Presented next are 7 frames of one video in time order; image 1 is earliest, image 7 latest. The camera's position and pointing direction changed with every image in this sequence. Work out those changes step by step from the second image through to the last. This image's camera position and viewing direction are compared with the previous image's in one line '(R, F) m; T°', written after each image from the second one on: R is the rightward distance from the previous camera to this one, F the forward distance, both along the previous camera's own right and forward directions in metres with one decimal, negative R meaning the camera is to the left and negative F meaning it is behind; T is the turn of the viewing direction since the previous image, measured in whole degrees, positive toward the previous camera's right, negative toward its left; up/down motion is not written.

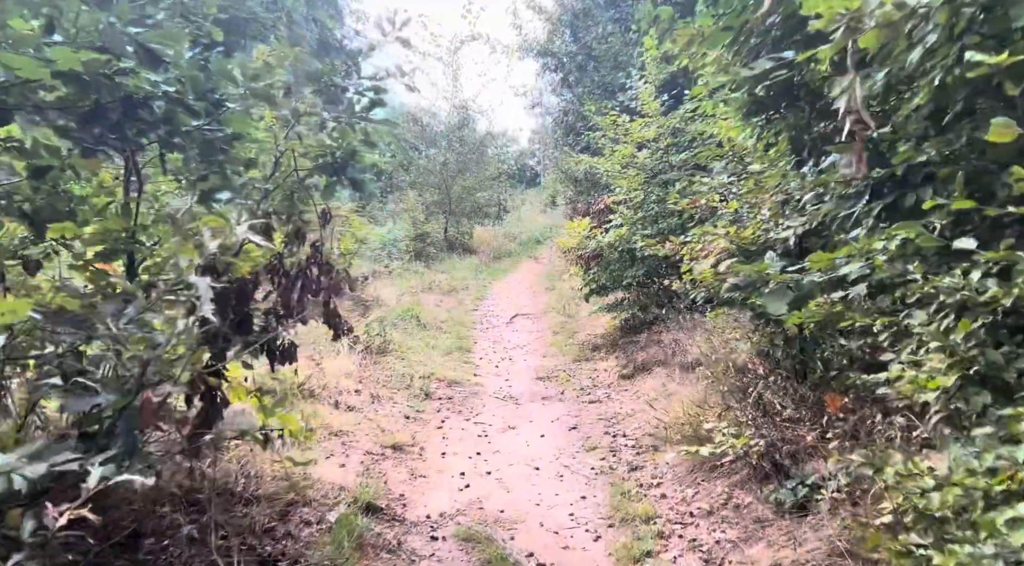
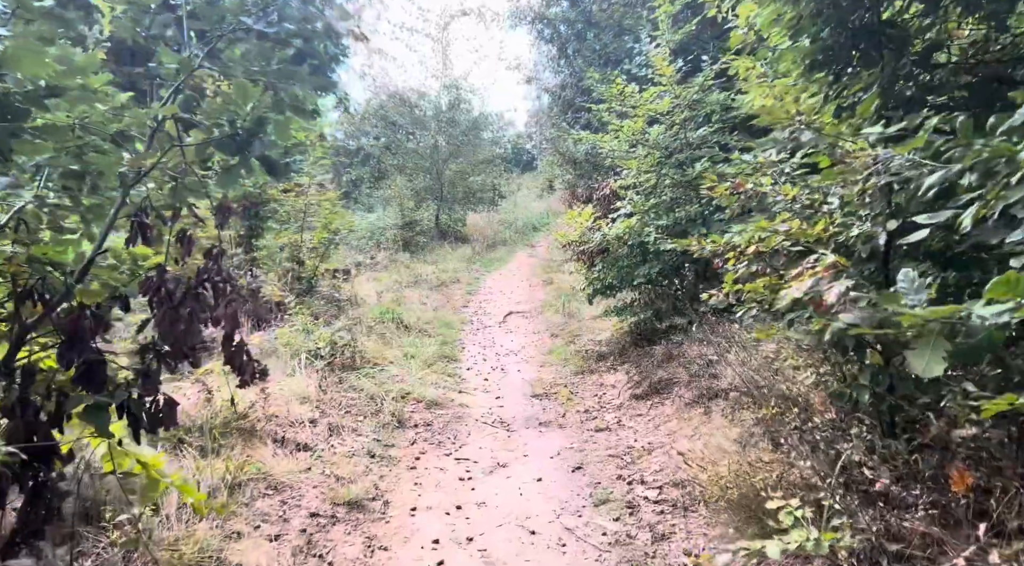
(+0.1, +1.3) m; 0°
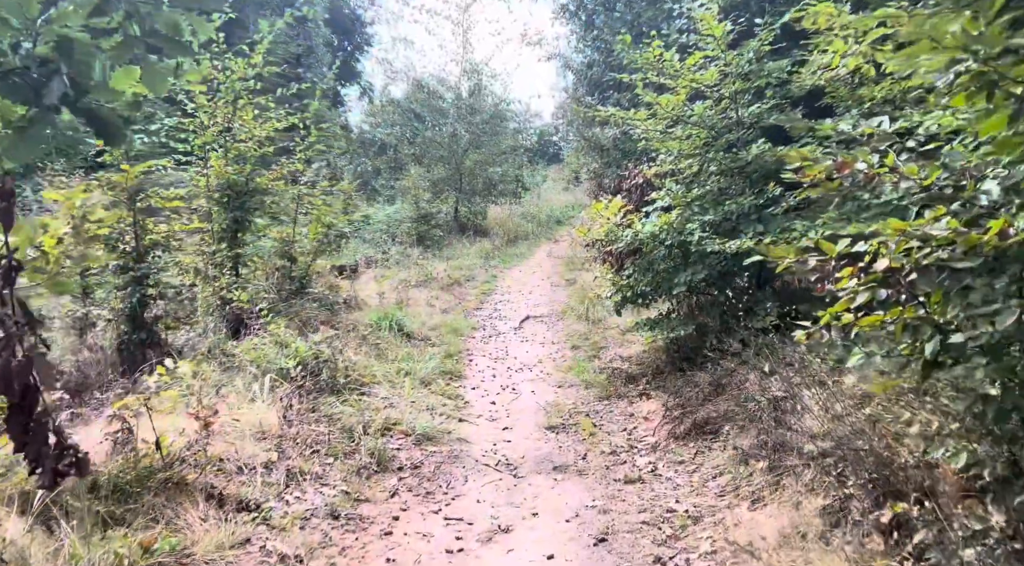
(+0.1, +1.3) m; -2°
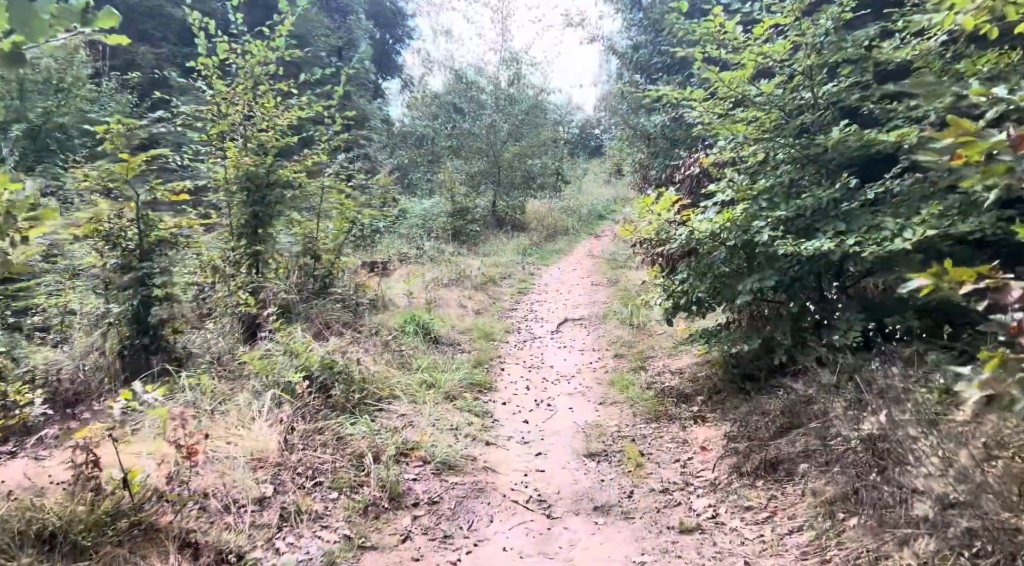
(0.0, +0.8) m; -3°
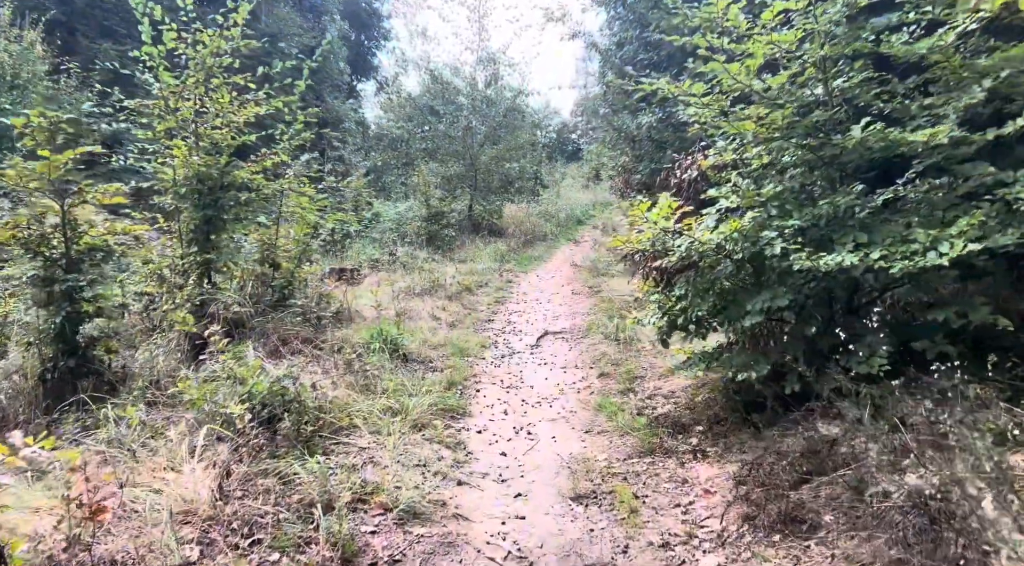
(0.0, +0.7) m; +2°
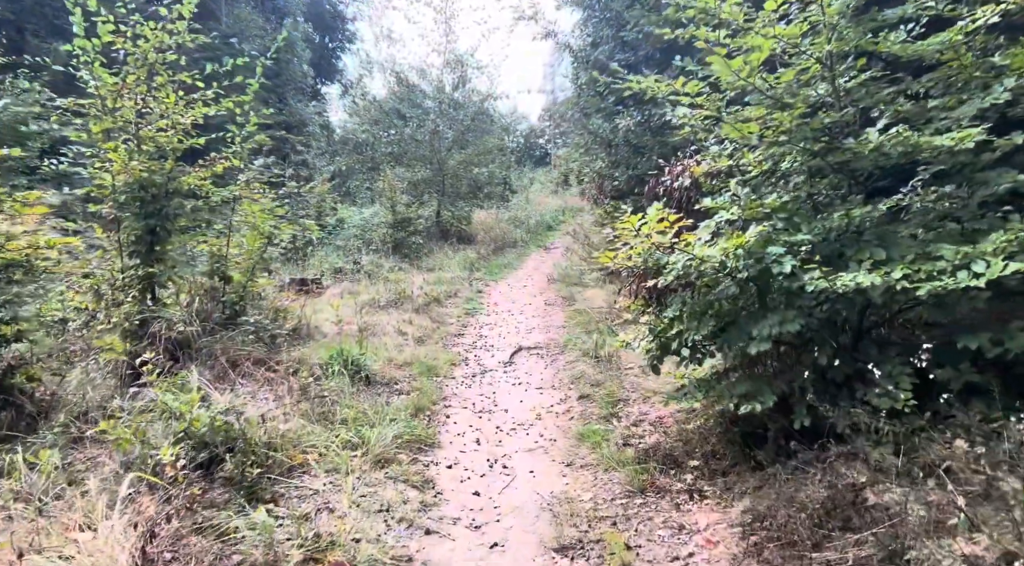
(0.0, +0.5) m; +2°
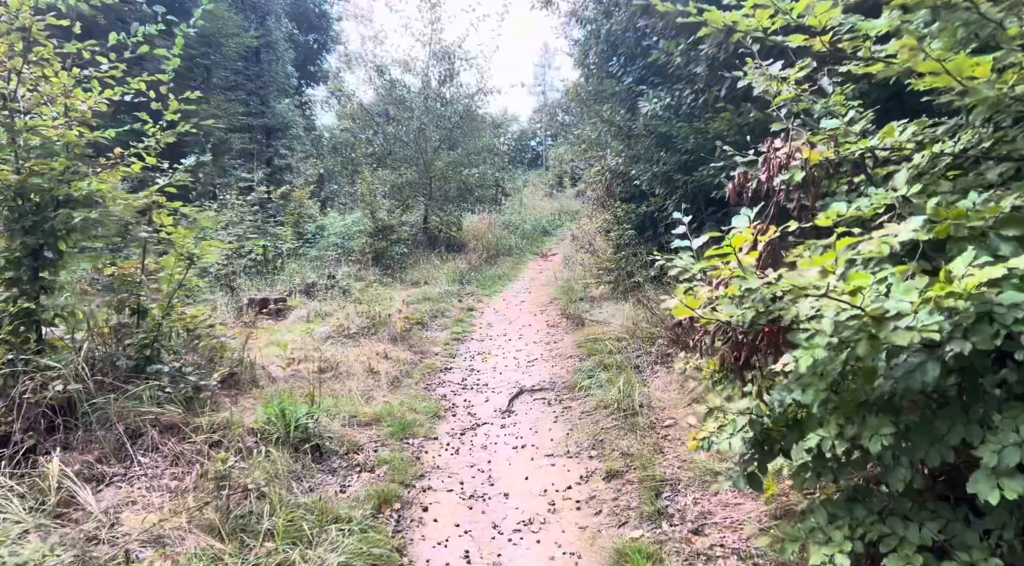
(0.0, +1.8) m; +1°
